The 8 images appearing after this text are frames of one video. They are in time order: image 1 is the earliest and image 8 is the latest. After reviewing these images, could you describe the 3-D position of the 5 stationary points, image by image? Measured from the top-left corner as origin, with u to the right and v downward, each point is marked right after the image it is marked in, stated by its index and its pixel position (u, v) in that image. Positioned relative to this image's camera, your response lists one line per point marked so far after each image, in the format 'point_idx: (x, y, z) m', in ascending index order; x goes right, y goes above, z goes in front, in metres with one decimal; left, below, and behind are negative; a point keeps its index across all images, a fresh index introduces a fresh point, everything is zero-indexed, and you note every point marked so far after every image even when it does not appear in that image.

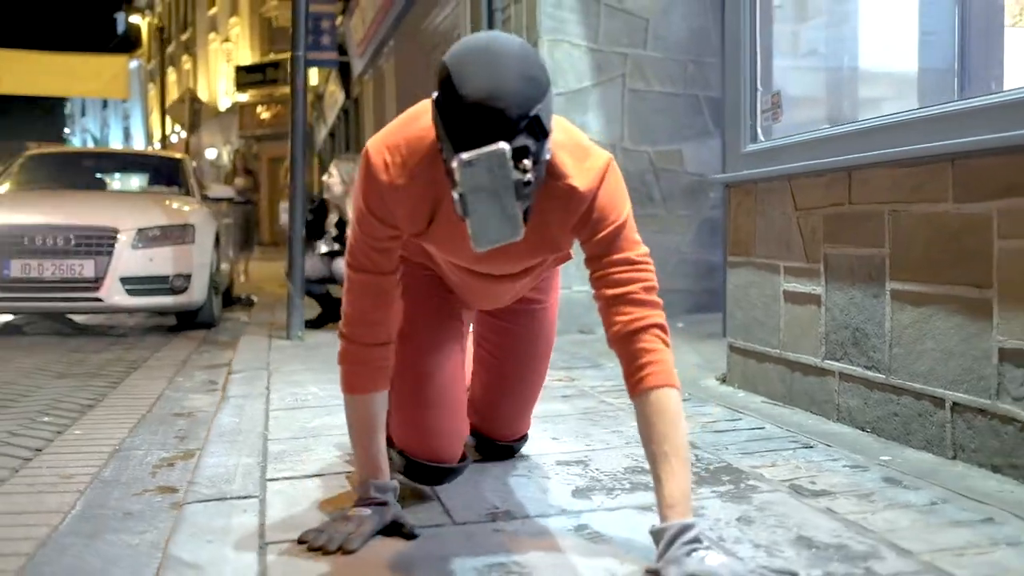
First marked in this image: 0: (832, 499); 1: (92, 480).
0: (+0.7, -0.5, +2.4) m
1: (-1.3, -0.6, +3.3) m
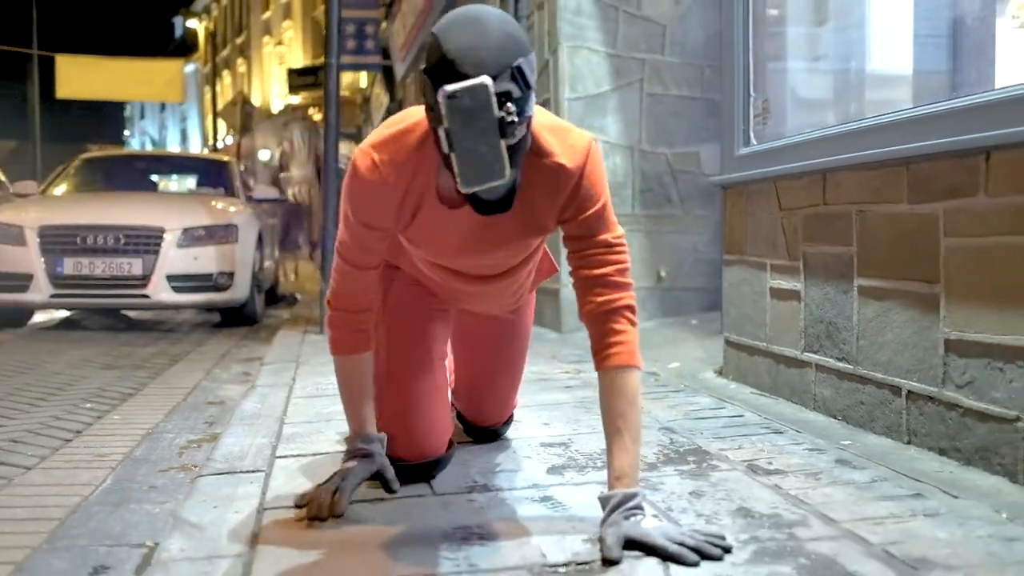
0: (+0.7, -0.5, +2.6) m
1: (-1.3, -0.6, +3.6) m
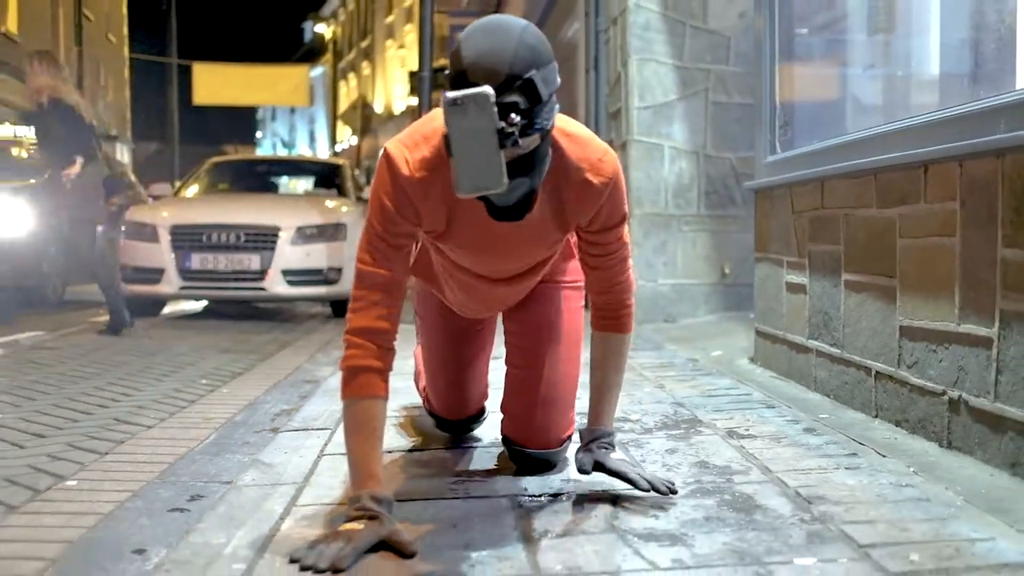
0: (+0.7, -0.4, +3.1) m
1: (-1.2, -0.5, +4.3) m
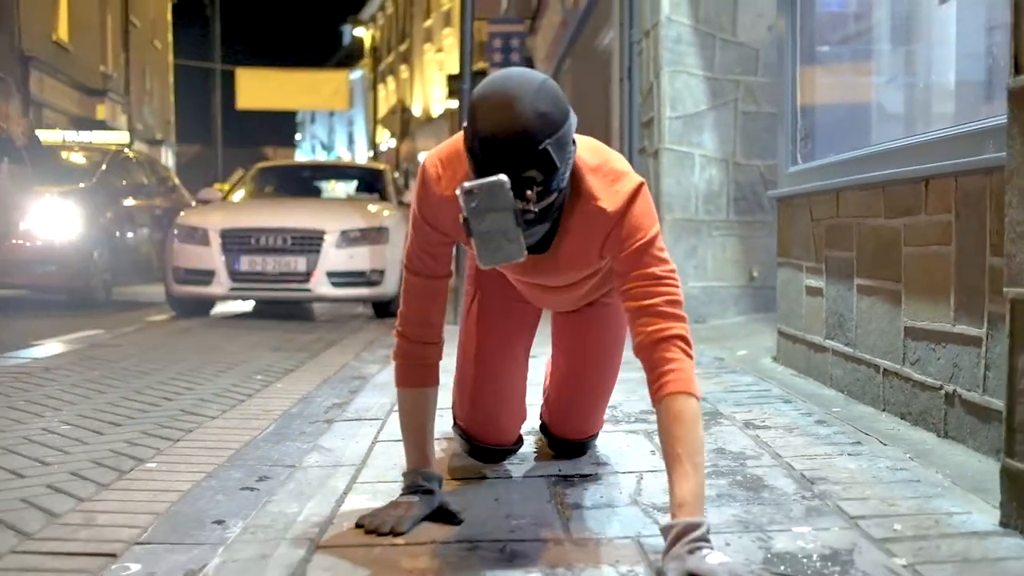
0: (+0.8, -0.4, +3.4) m
1: (-1.0, -0.5, +4.6) m
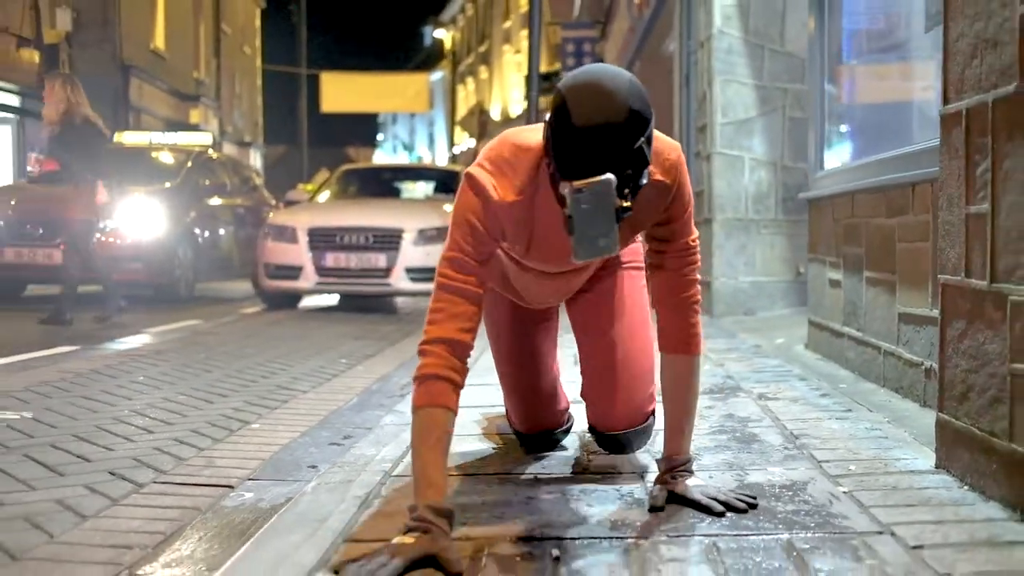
0: (+1.0, -0.4, +3.9) m
1: (-0.7, -0.5, +5.3) m
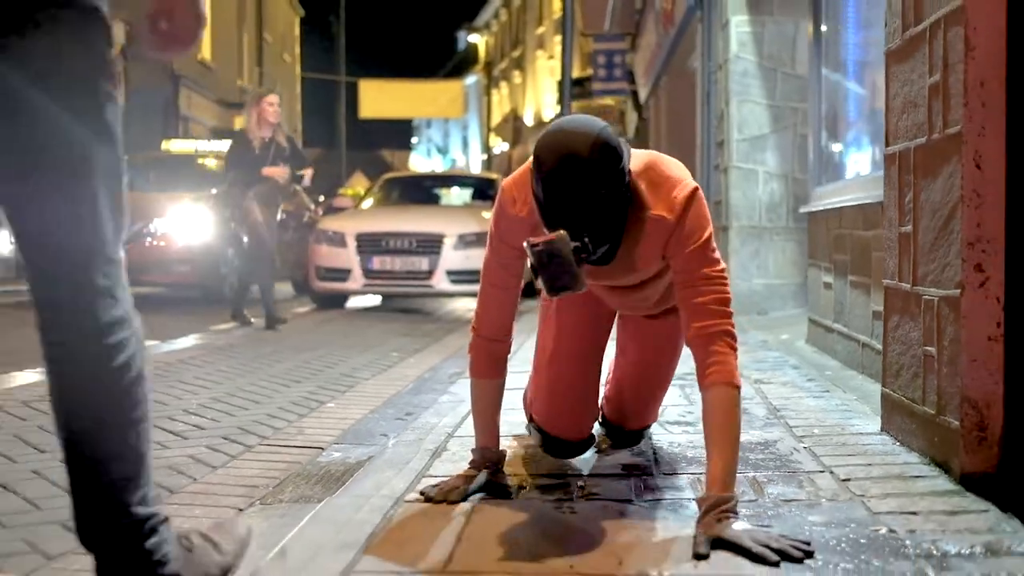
0: (+1.1, -0.4, +4.6) m
1: (-0.5, -0.5, +6.1) m
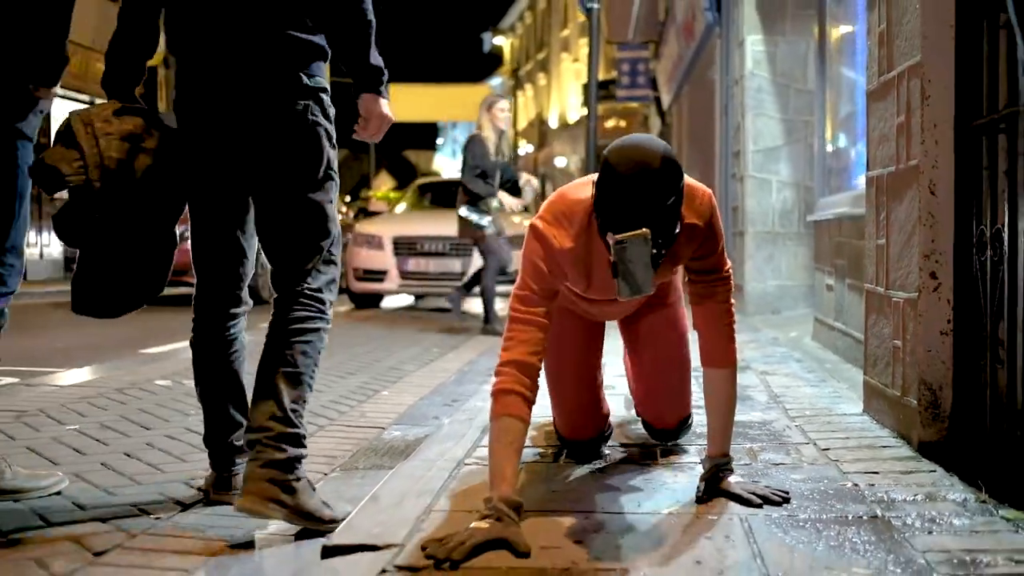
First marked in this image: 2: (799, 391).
0: (+1.3, -0.4, +5.3) m
1: (-0.3, -0.5, +6.7) m
2: (+1.3, -0.5, +4.7) m
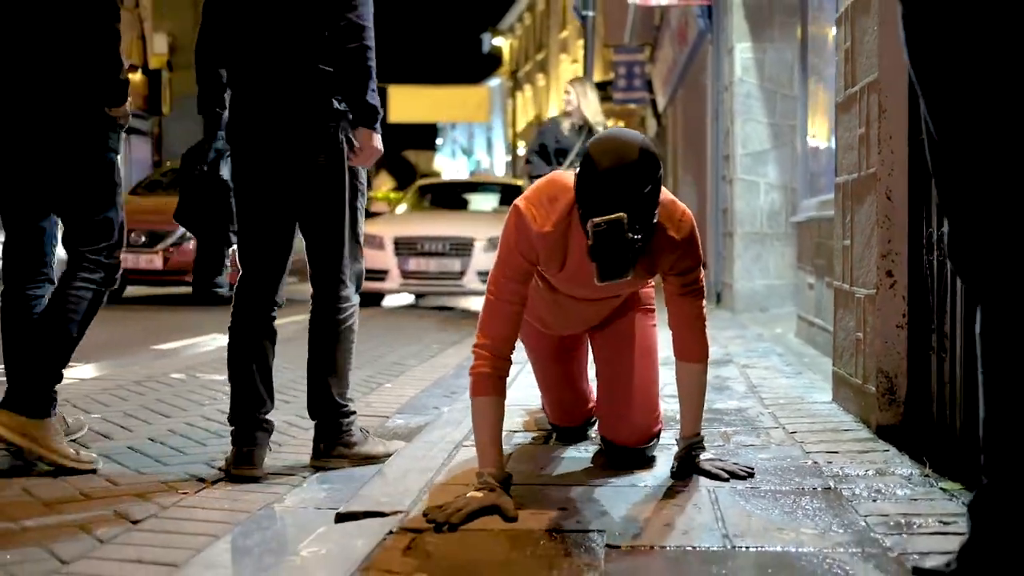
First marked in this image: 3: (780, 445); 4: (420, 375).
0: (+1.3, -0.4, +5.6) m
1: (-0.4, -0.5, +7.1) m
2: (+1.2, -0.4, +5.0) m
3: (+0.9, -0.5, +3.6) m
4: (-0.6, -0.5, +6.5) m
